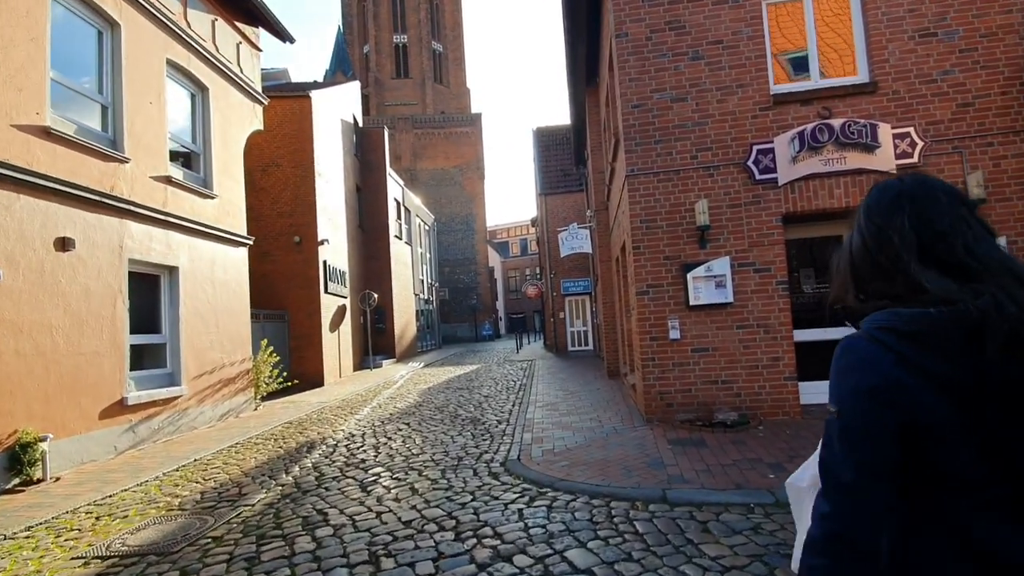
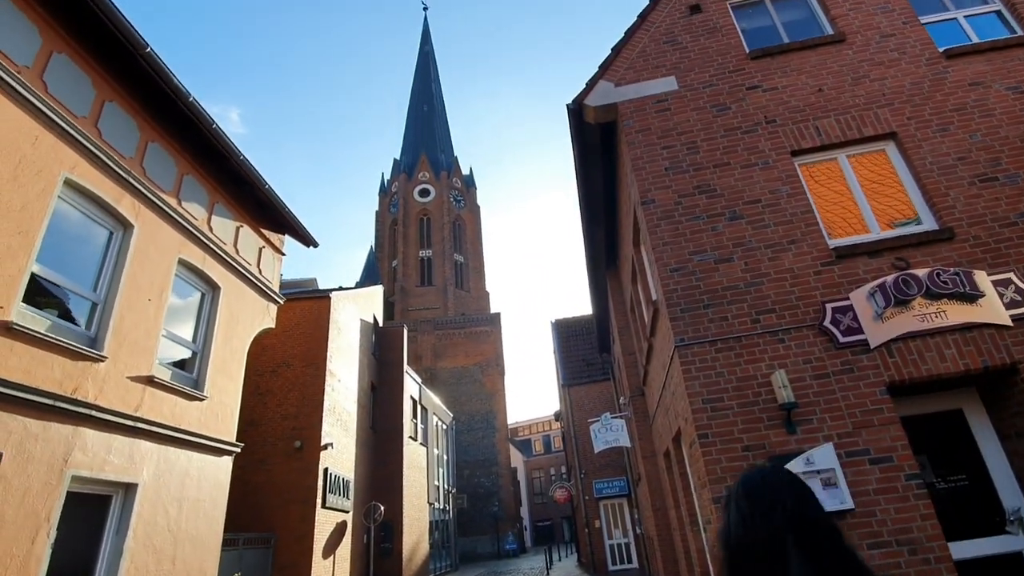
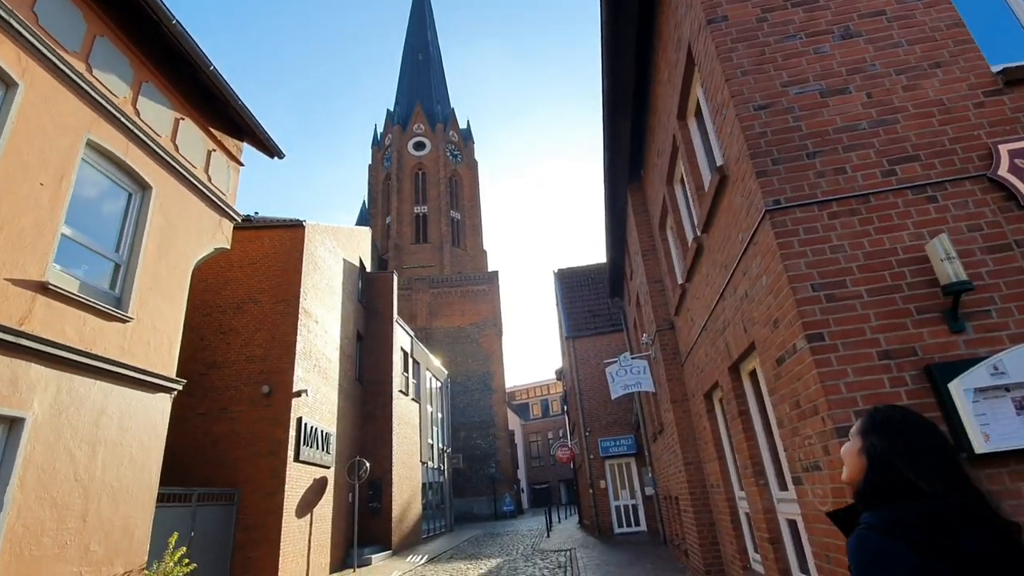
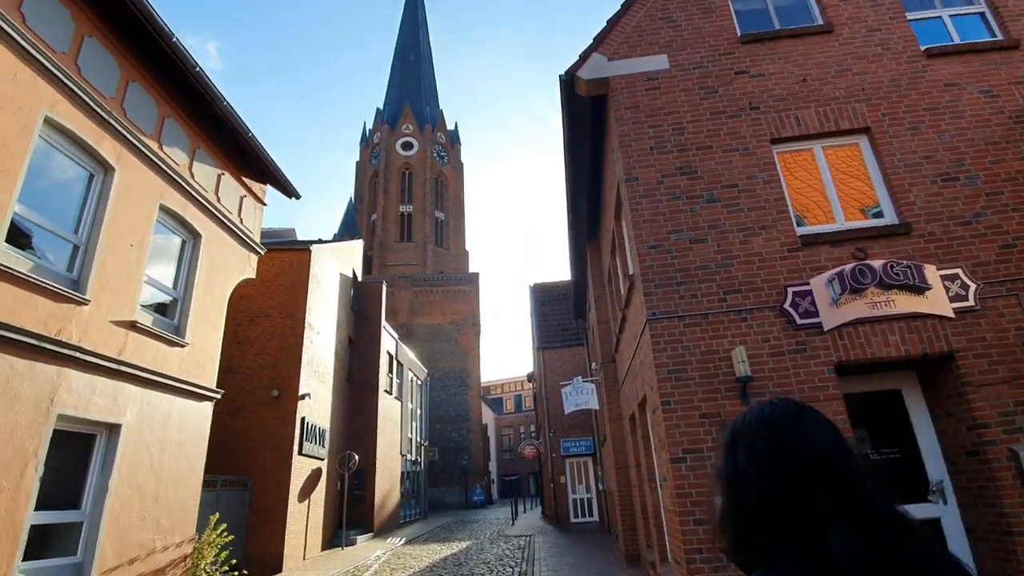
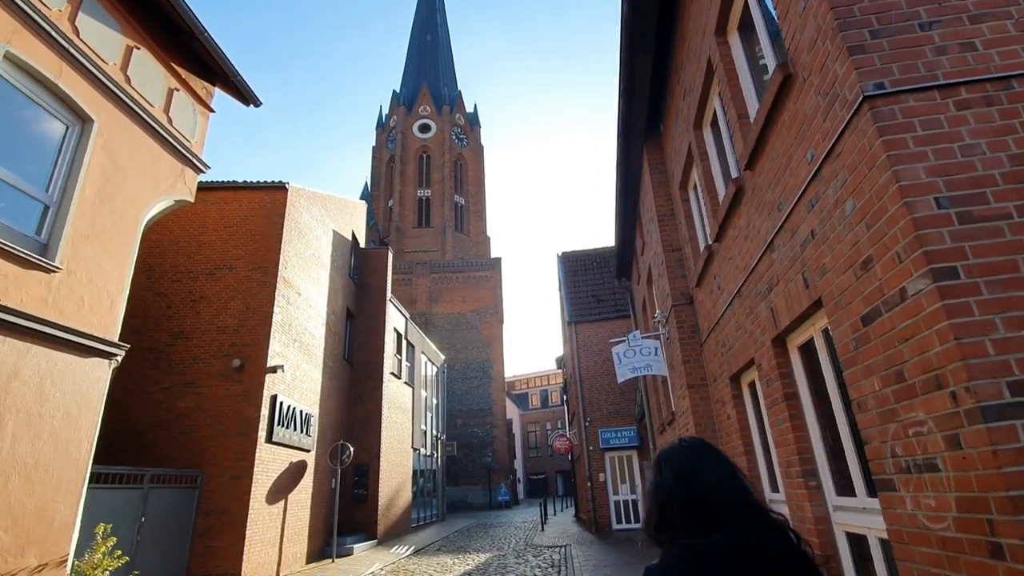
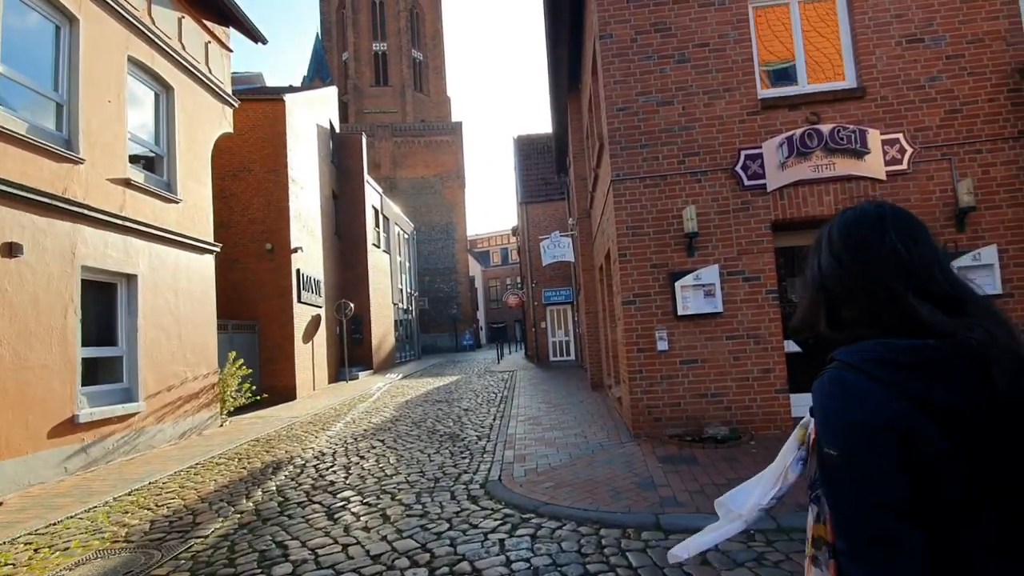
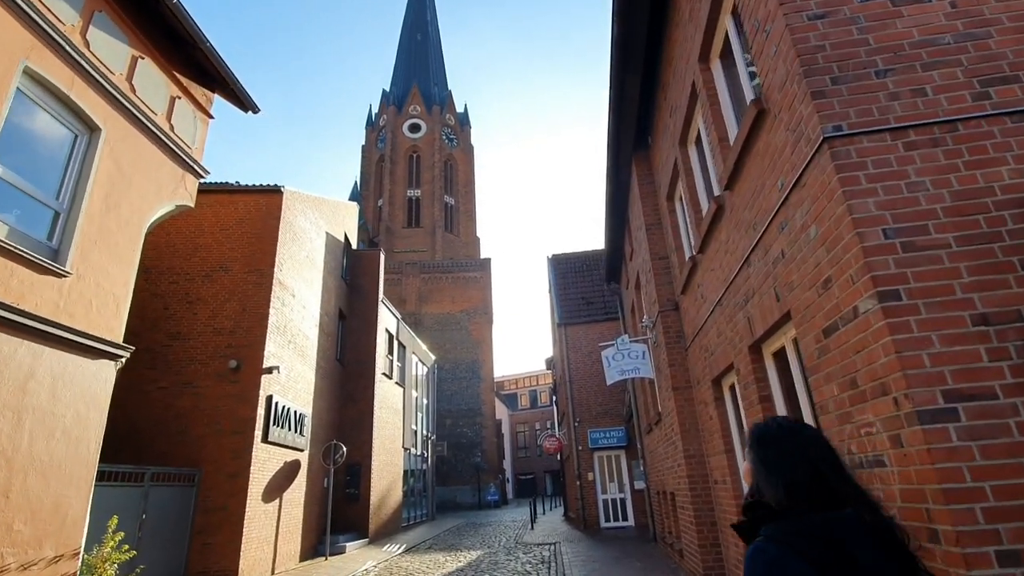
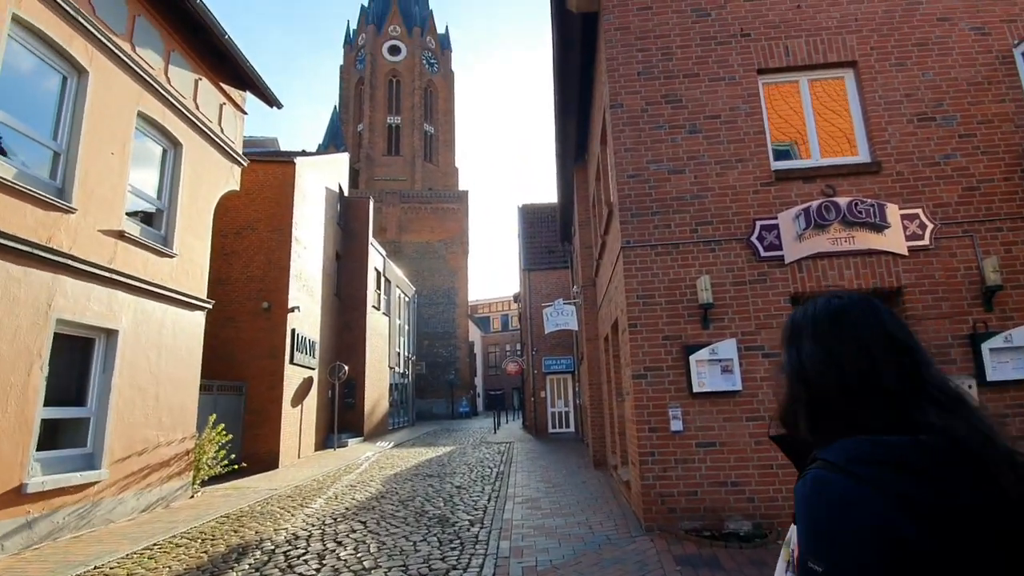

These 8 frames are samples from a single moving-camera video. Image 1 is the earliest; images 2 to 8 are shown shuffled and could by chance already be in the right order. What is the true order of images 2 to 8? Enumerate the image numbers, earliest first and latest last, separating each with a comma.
6, 8, 4, 2, 3, 7, 5
